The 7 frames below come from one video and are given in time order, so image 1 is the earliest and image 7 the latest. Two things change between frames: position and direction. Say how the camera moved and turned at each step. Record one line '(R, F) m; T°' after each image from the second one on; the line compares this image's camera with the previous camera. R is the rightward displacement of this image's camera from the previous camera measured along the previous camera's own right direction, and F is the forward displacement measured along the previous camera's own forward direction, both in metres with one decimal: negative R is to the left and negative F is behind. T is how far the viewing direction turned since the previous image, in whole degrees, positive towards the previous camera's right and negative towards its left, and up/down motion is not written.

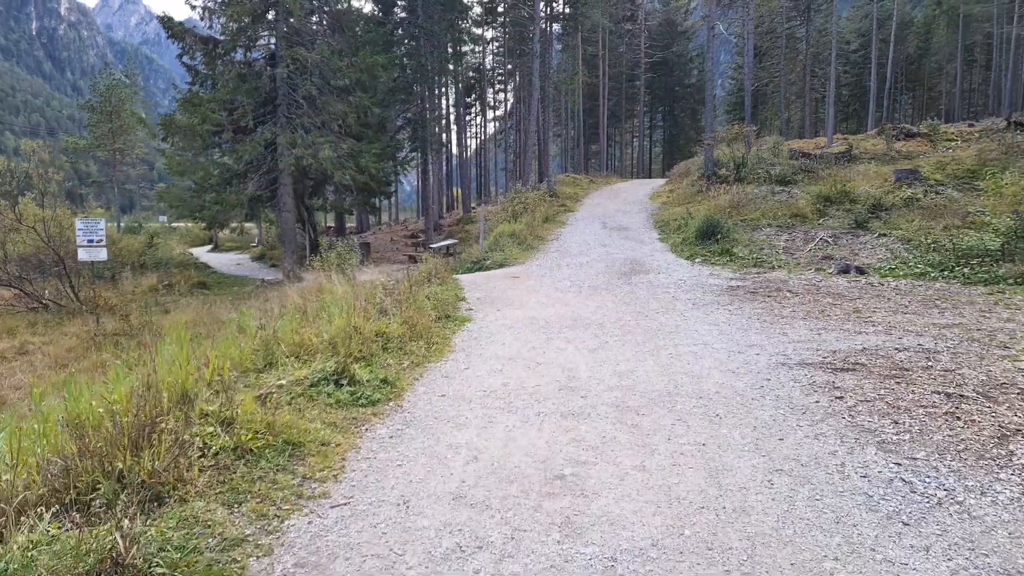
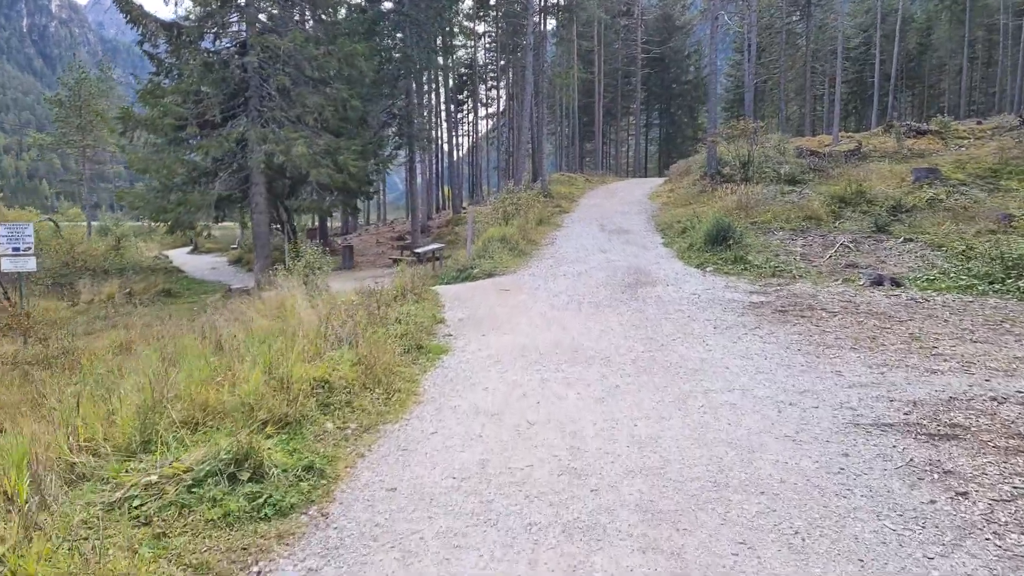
(+0.1, +1.3) m; +1°
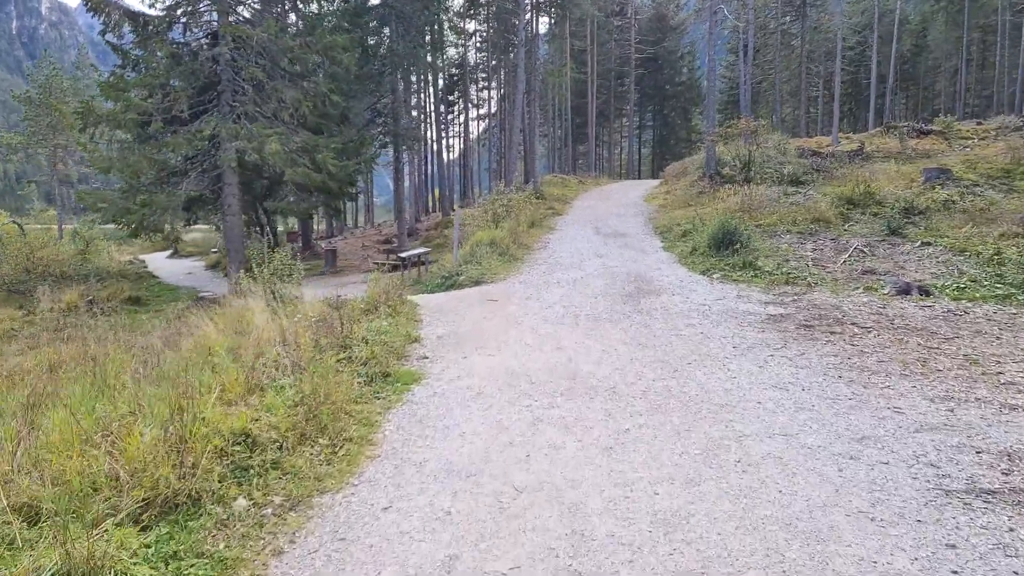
(+0.1, +1.0) m; +1°
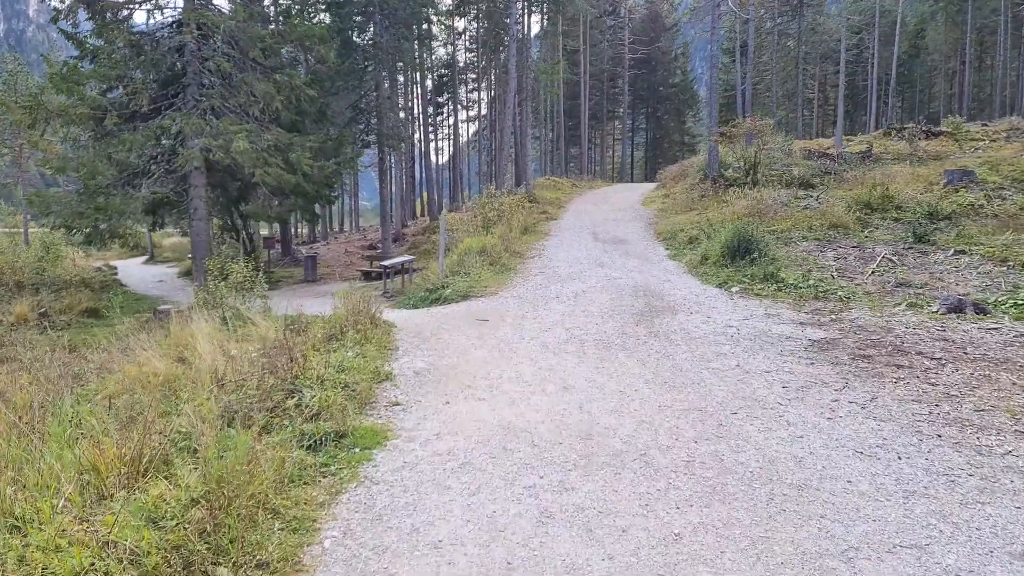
(0.0, +1.2) m; +1°
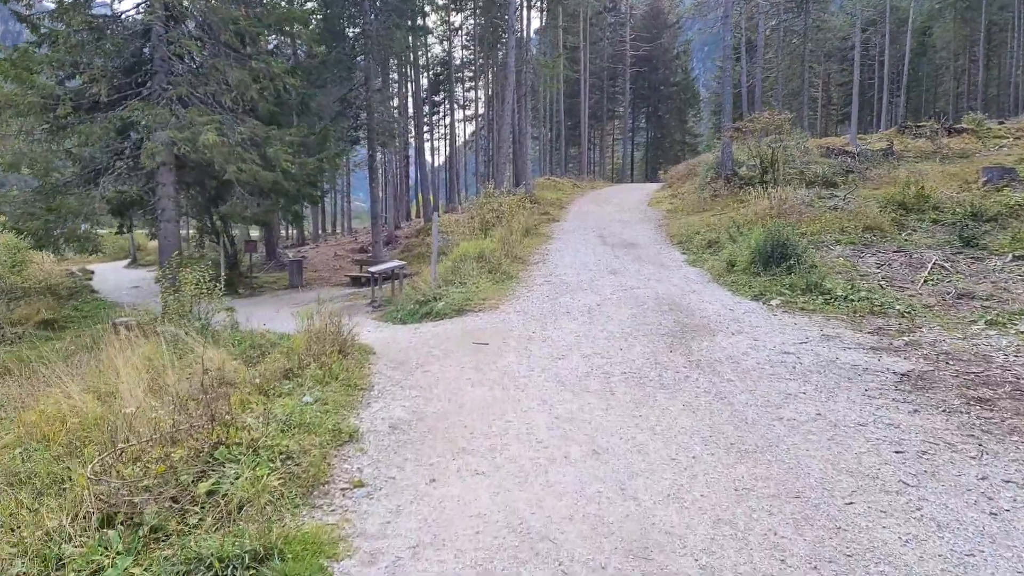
(-0.1, +1.3) m; 0°
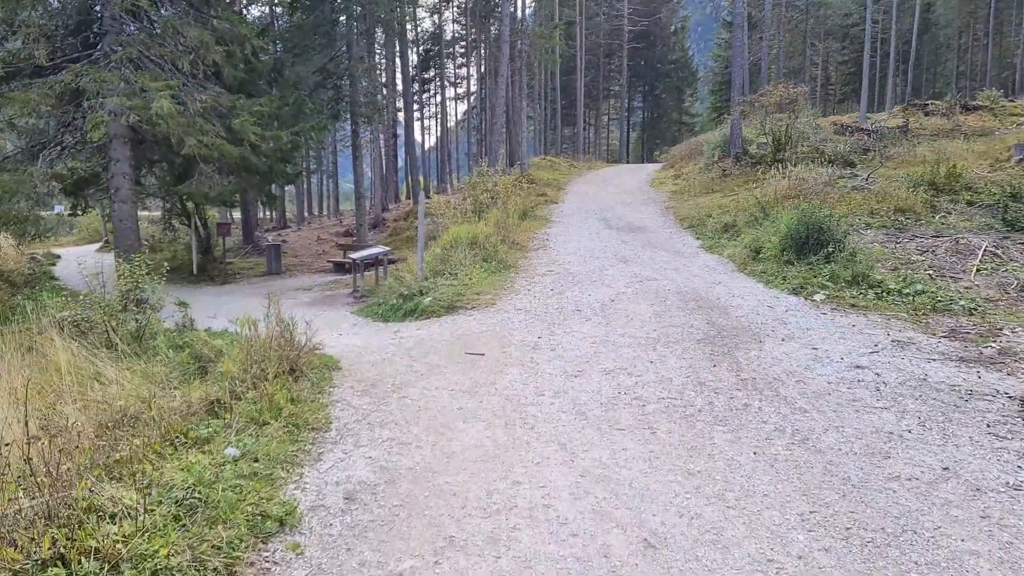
(-0.1, +1.2) m; +1°
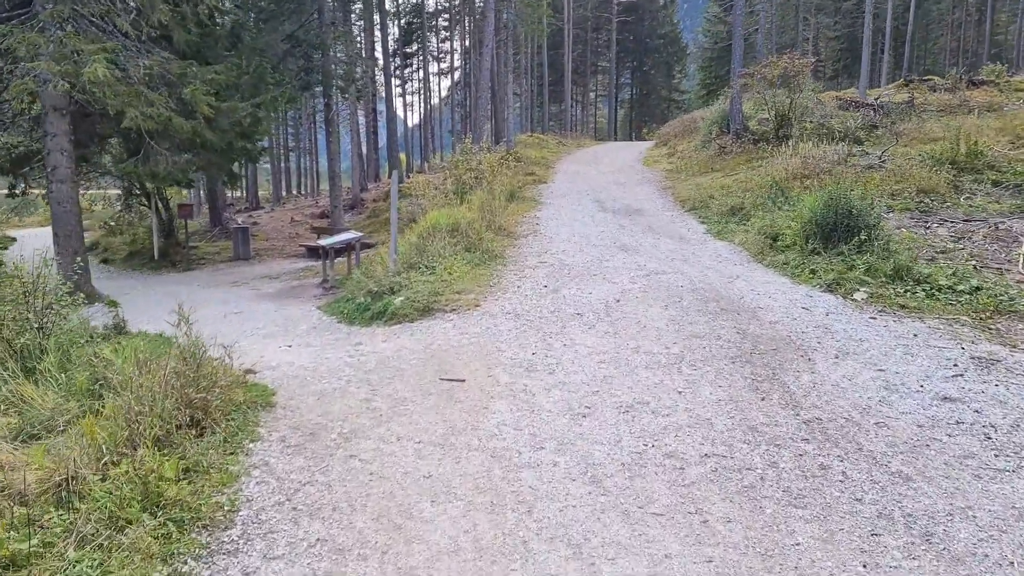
(0.0, +1.1) m; +1°
